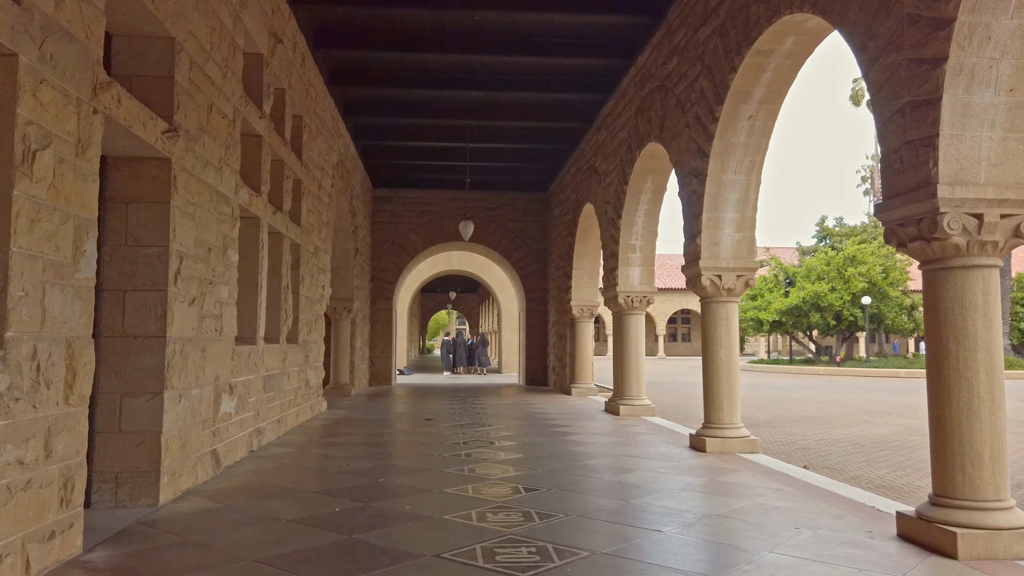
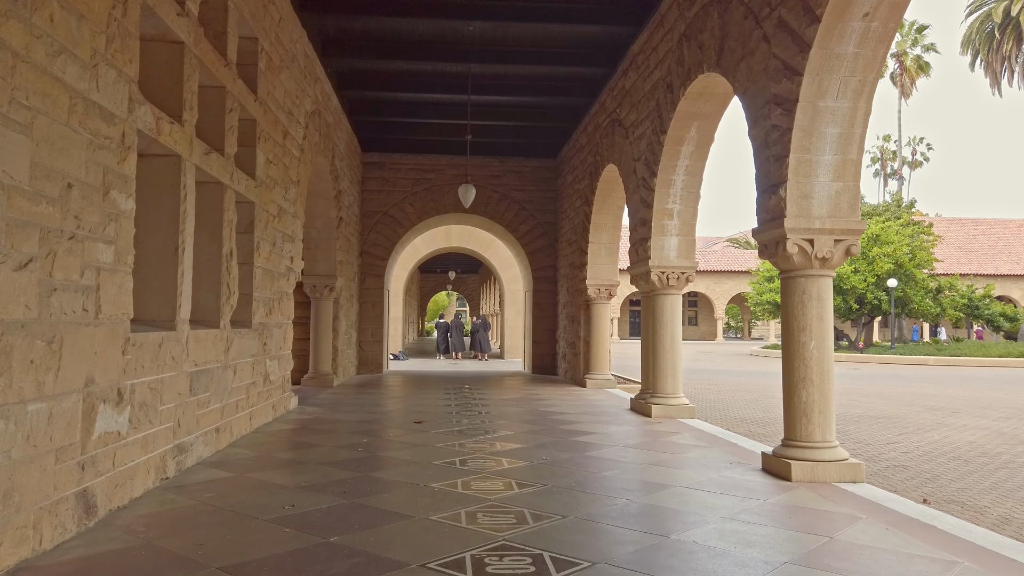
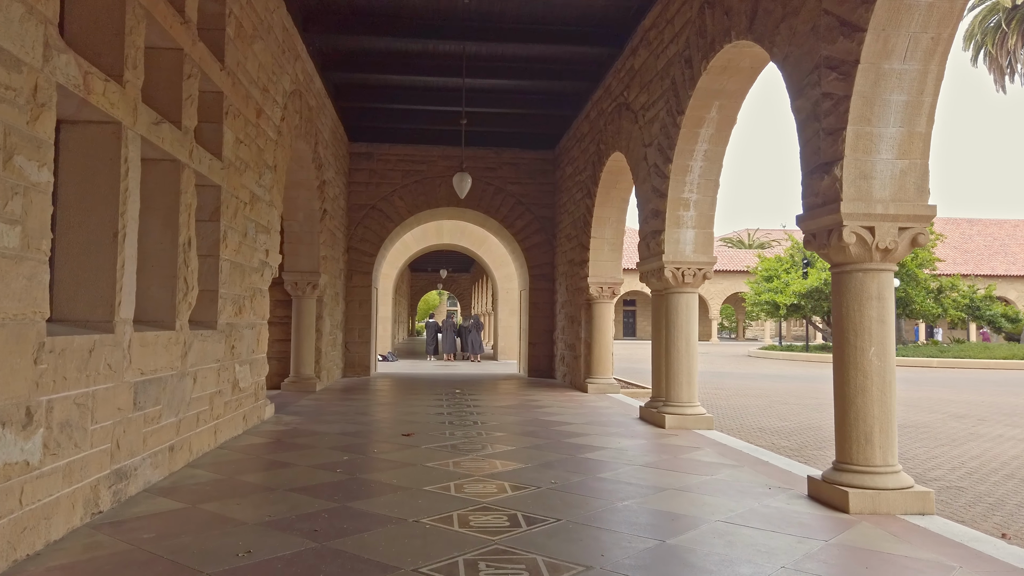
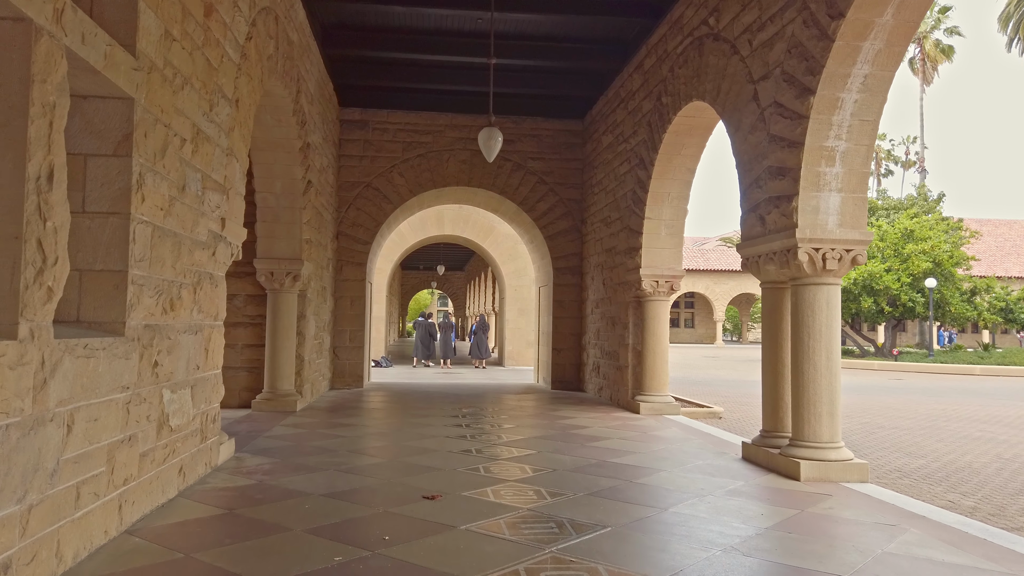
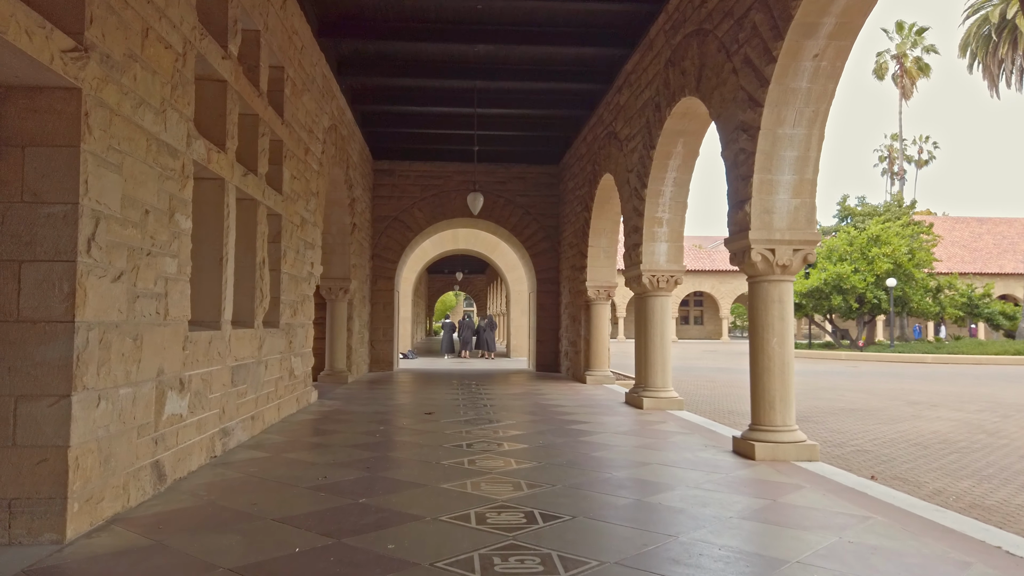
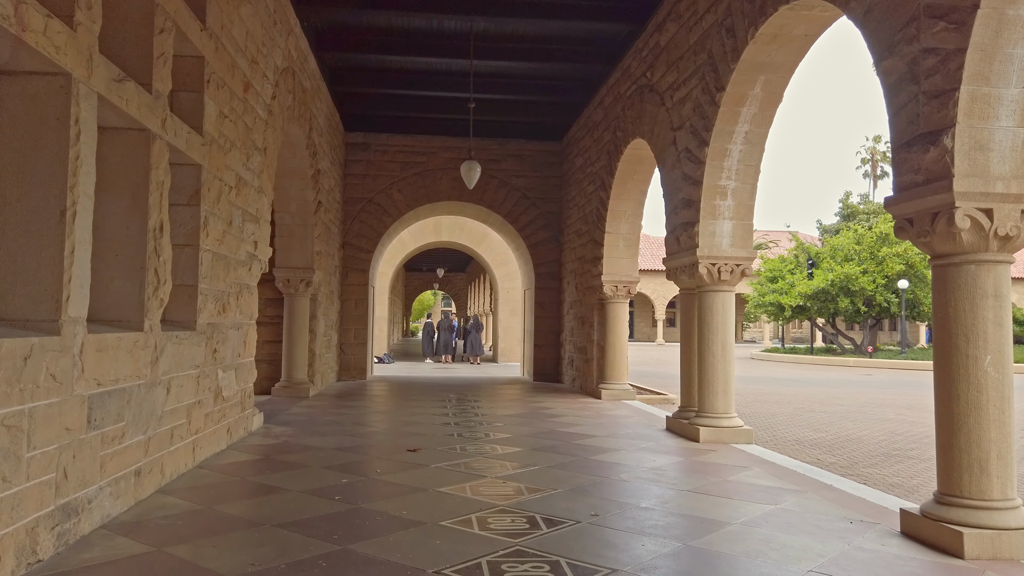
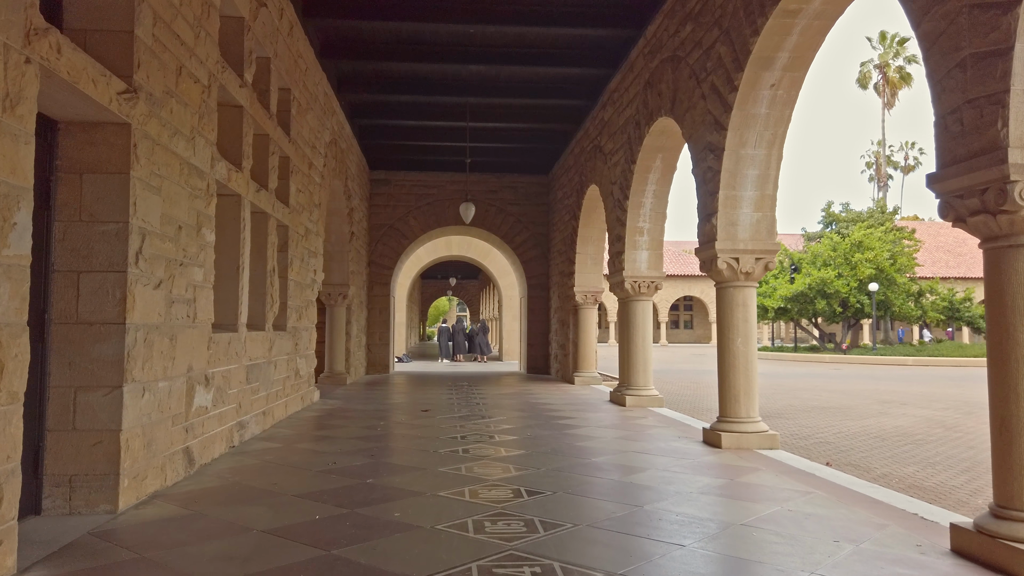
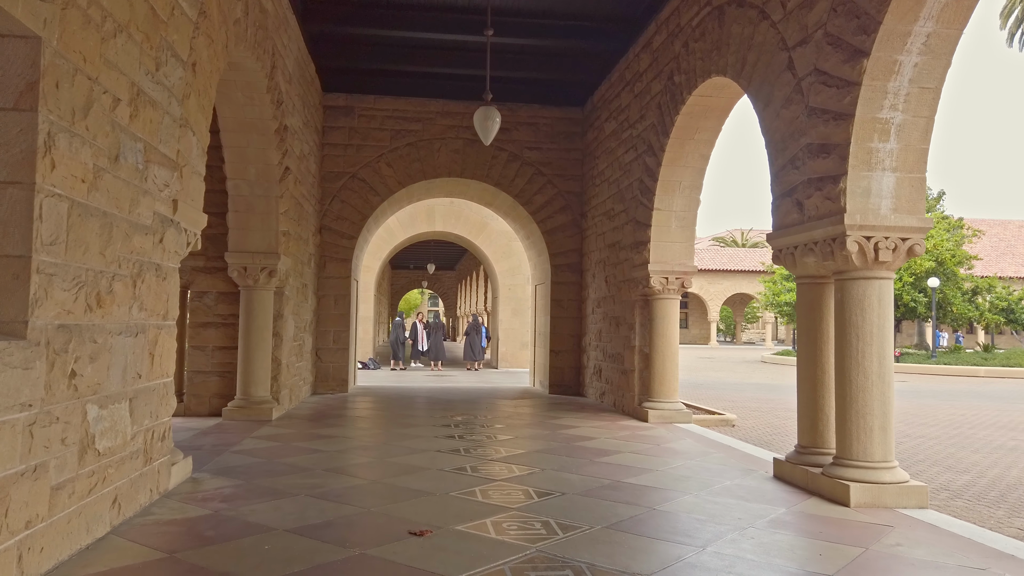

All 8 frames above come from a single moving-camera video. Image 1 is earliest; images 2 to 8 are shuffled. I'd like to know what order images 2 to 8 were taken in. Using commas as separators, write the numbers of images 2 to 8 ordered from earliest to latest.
7, 5, 2, 3, 6, 4, 8
